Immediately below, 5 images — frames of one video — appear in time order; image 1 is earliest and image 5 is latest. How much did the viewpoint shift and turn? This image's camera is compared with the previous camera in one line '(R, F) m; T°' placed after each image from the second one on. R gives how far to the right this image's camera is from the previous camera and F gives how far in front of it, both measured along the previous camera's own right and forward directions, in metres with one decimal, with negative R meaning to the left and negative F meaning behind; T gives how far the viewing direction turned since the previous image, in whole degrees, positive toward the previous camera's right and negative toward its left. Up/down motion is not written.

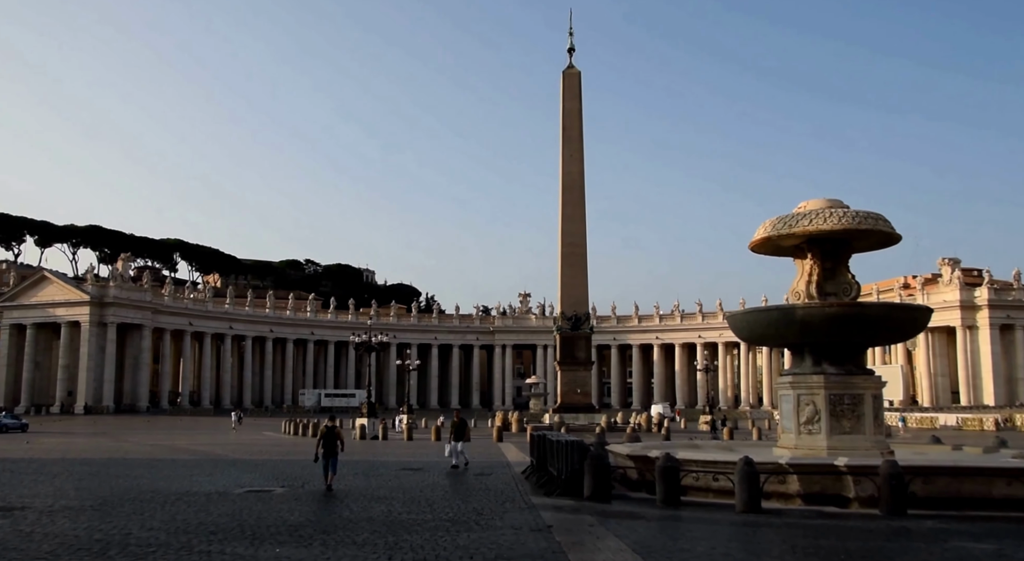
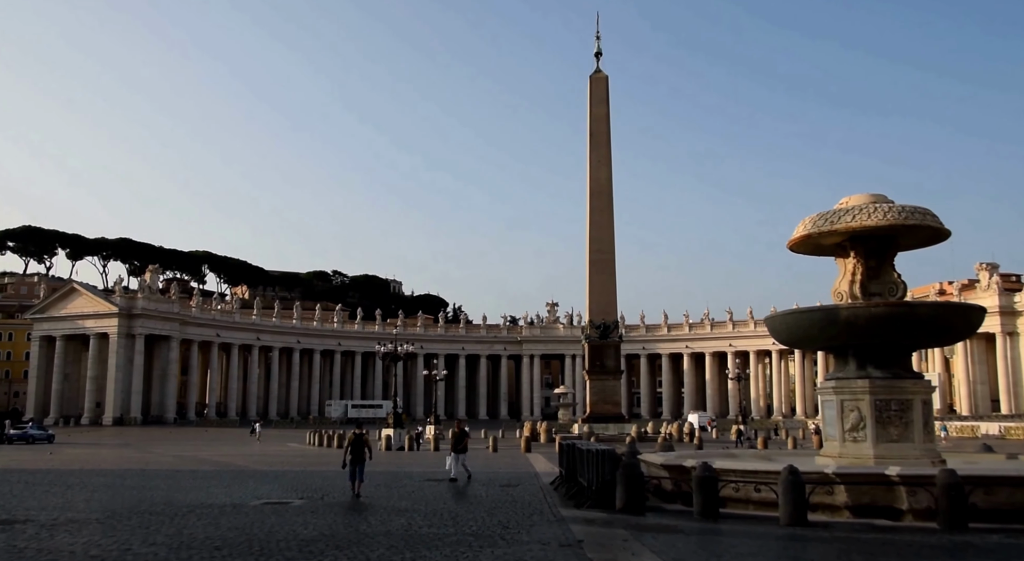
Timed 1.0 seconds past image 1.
(0.0, +0.6) m; -2°
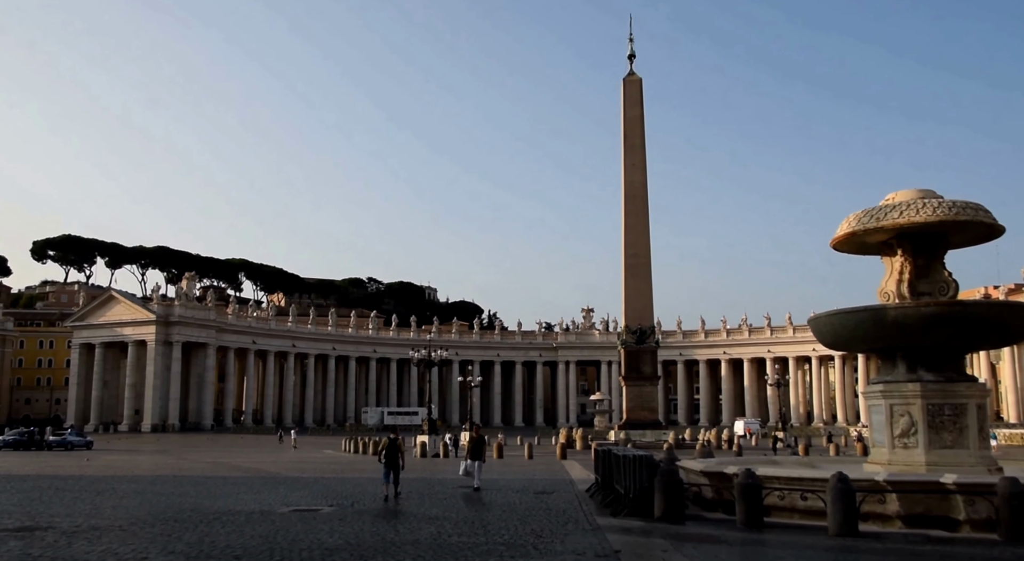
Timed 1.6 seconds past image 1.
(0.0, +0.3) m; -2°
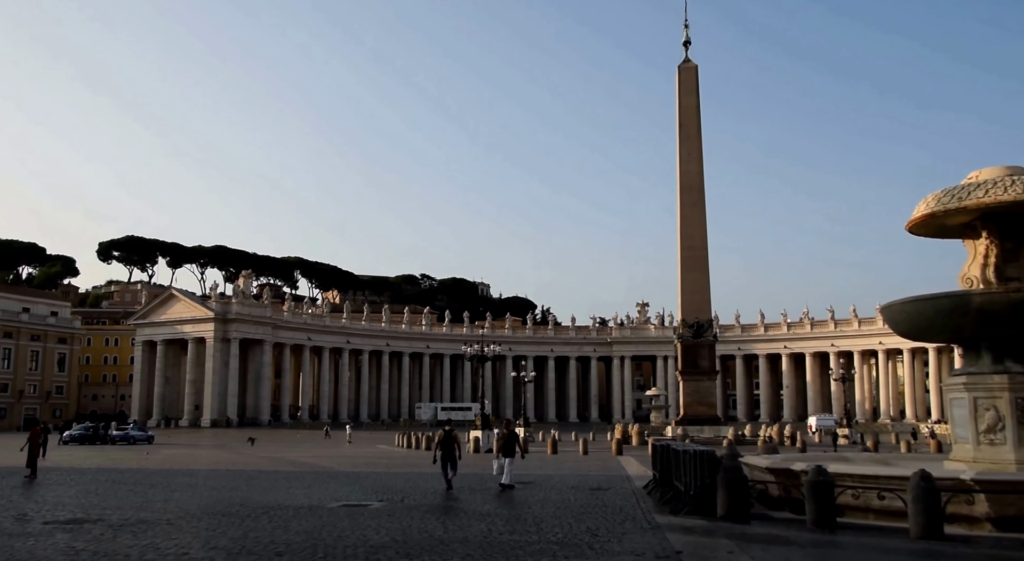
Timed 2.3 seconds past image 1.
(0.0, +0.4) m; -4°
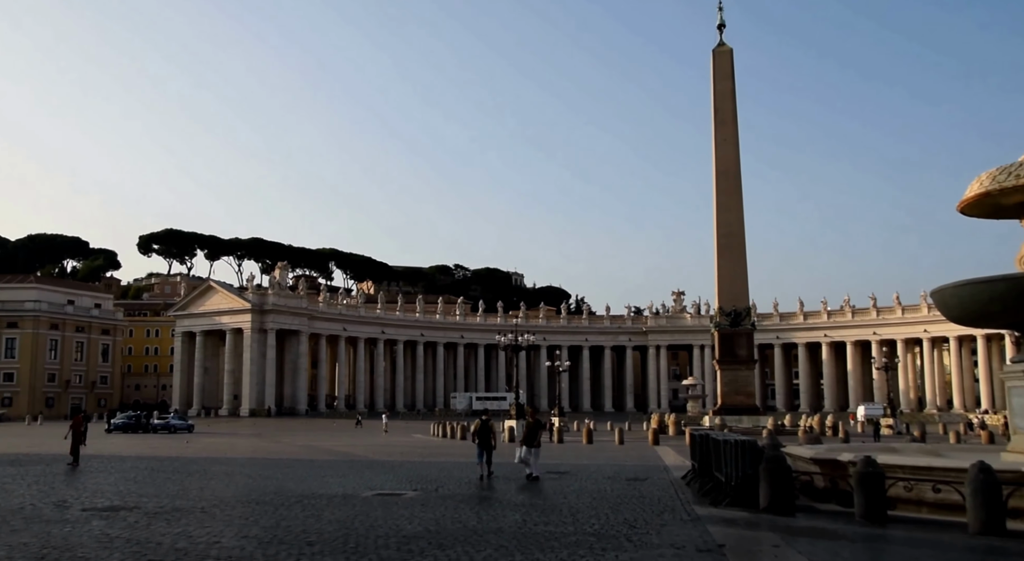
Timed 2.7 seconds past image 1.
(0.0, +0.2) m; -2°
